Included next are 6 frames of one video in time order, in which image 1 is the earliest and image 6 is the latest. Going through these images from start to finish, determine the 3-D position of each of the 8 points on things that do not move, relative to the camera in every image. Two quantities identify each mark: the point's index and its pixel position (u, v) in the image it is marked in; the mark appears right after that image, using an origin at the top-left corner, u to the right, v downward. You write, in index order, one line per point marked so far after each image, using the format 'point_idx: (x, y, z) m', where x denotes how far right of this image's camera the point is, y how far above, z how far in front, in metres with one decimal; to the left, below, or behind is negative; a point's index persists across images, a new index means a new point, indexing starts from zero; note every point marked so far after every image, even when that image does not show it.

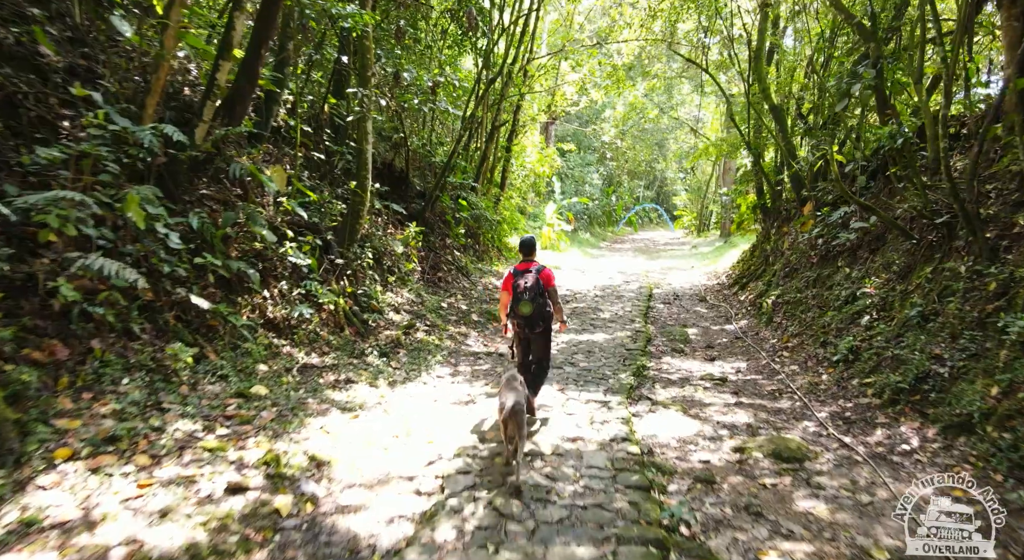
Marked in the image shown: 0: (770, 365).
0: (+3.0, -1.0, +7.7) m
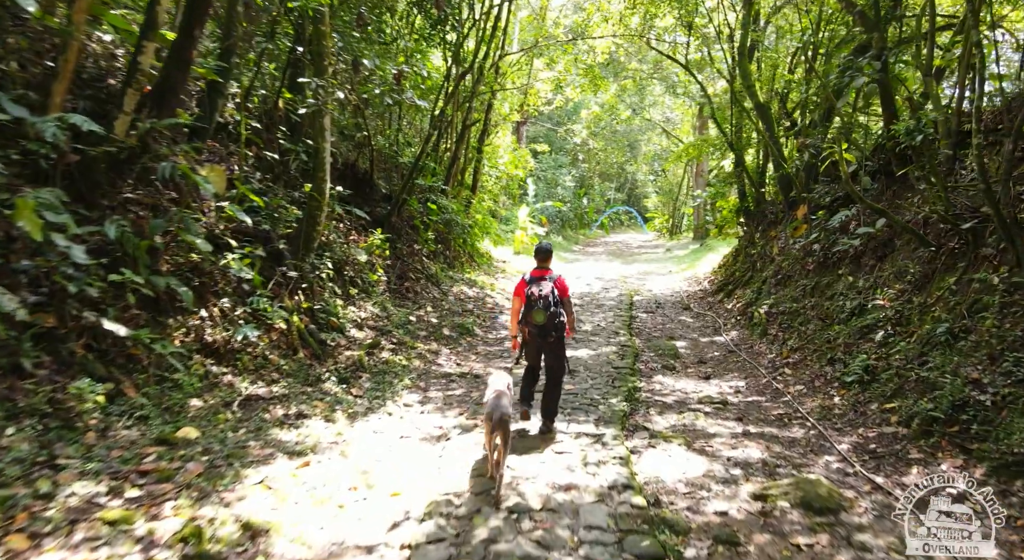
0: (+2.8, -1.1, +7.0) m
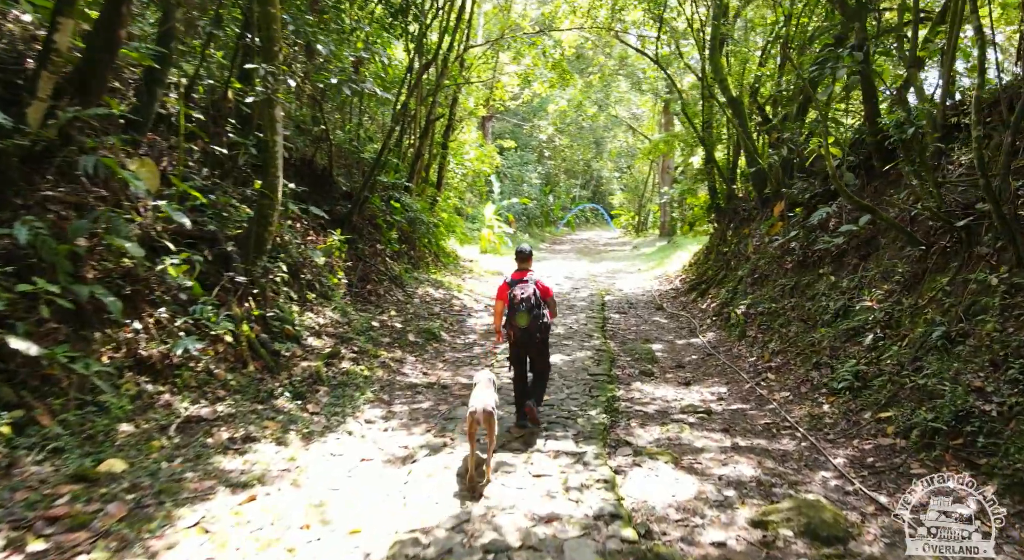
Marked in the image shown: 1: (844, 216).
0: (+2.5, -1.1, +6.7) m
1: (+3.9, +0.7, +7.7) m
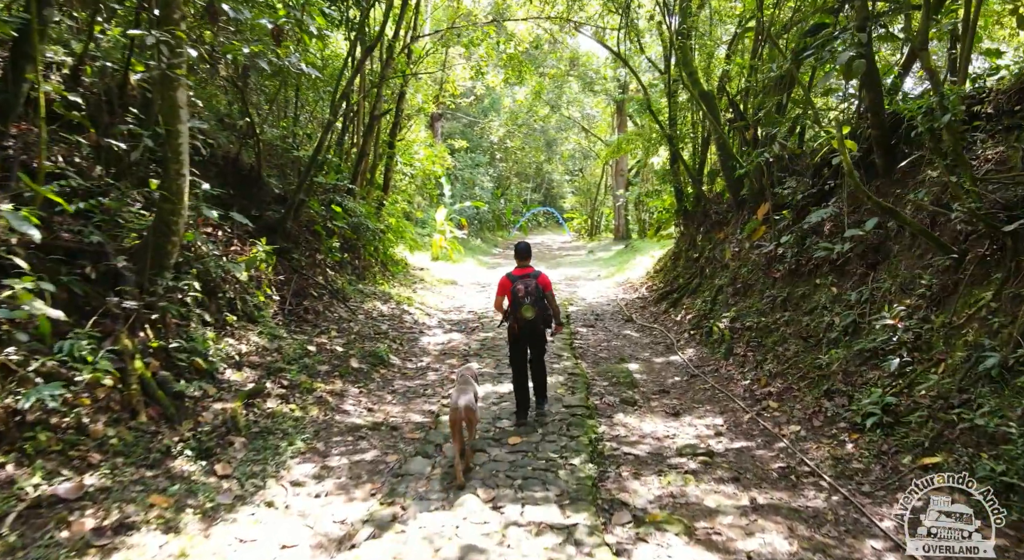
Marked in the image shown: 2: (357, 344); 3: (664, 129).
0: (+2.2, -1.3, +5.8) m
1: (+3.5, +0.6, +6.9) m
2: (-1.9, -0.8, +8.1) m
3: (+2.9, +2.9, +12.7) m
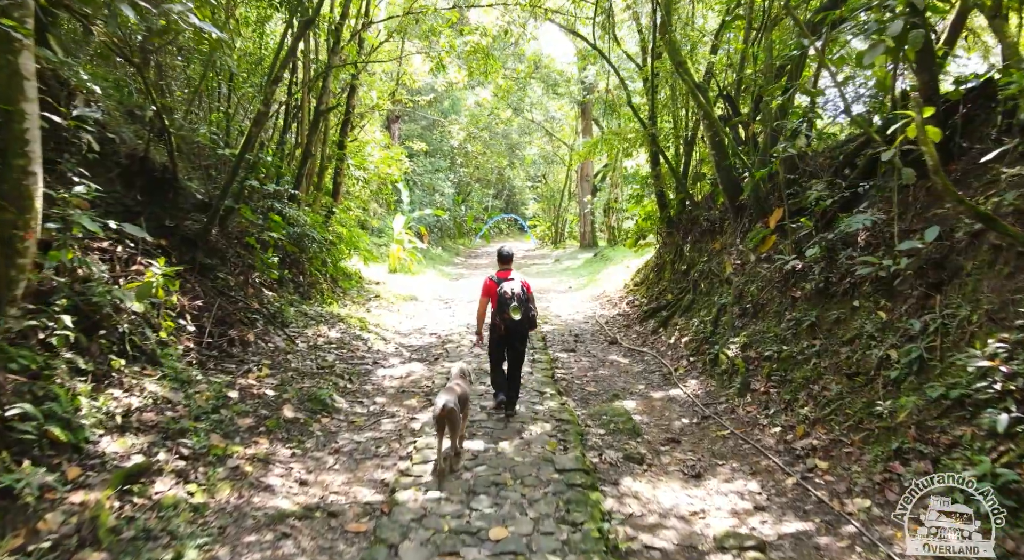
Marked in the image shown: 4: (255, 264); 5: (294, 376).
0: (+2.0, -1.4, +4.5) m
1: (+3.2, +0.4, +5.7) m
2: (-2.2, -1.0, +6.6) m
3: (+2.3, +2.6, +11.4) m
4: (-3.4, +0.2, +8.8) m
5: (-2.3, -1.0, +6.9) m
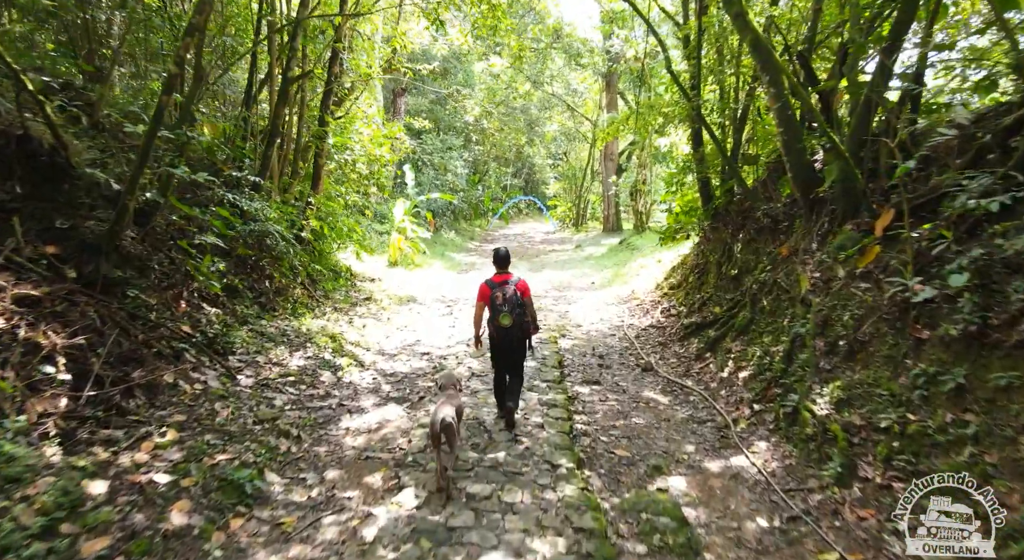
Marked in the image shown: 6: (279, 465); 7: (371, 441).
0: (+1.9, -1.8, +2.5) m
1: (+3.2, +0.2, +3.6) m
2: (-2.2, -1.3, +4.7) m
3: (+2.5, +2.5, +9.3) m
4: (-3.3, +0.1, +6.9) m
5: (-2.3, -1.2, +5.0) m
6: (-1.8, -1.4, +5.0) m
7: (-1.2, -1.4, +5.7) m
